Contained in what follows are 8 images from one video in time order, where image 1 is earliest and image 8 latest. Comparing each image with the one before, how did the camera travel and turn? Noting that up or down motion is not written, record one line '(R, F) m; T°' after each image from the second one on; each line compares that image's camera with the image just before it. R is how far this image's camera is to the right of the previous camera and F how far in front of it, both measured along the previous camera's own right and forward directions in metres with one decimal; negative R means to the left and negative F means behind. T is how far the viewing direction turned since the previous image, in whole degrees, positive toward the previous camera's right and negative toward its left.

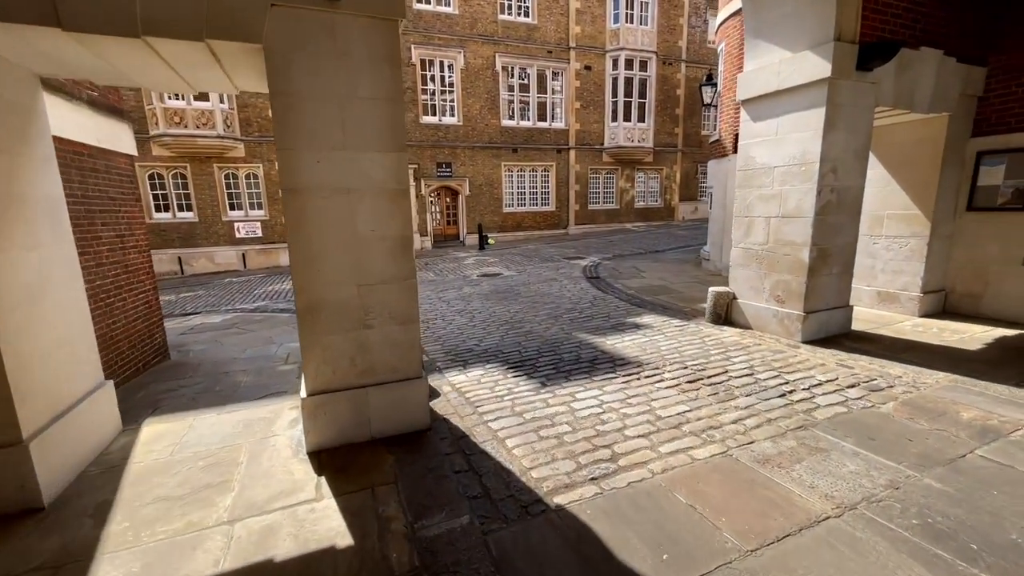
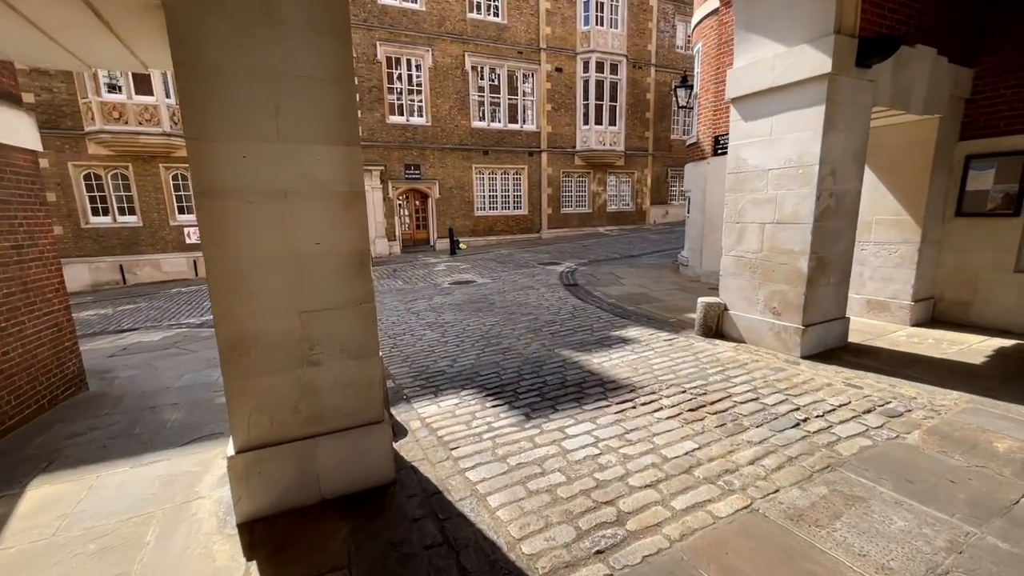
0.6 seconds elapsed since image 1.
(-0.1, +0.6) m; +4°
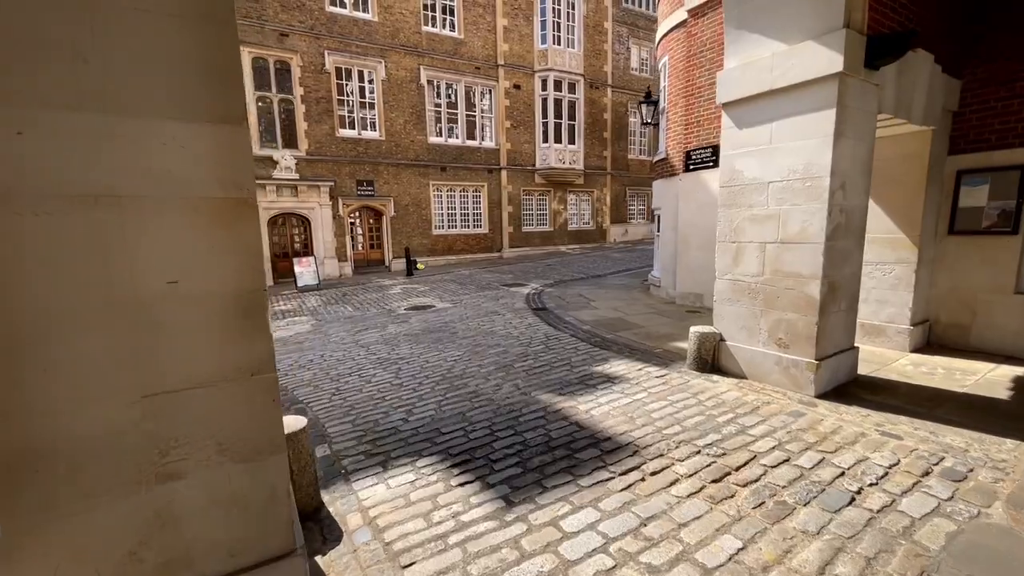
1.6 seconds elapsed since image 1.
(-0.1, +0.9) m; +5°
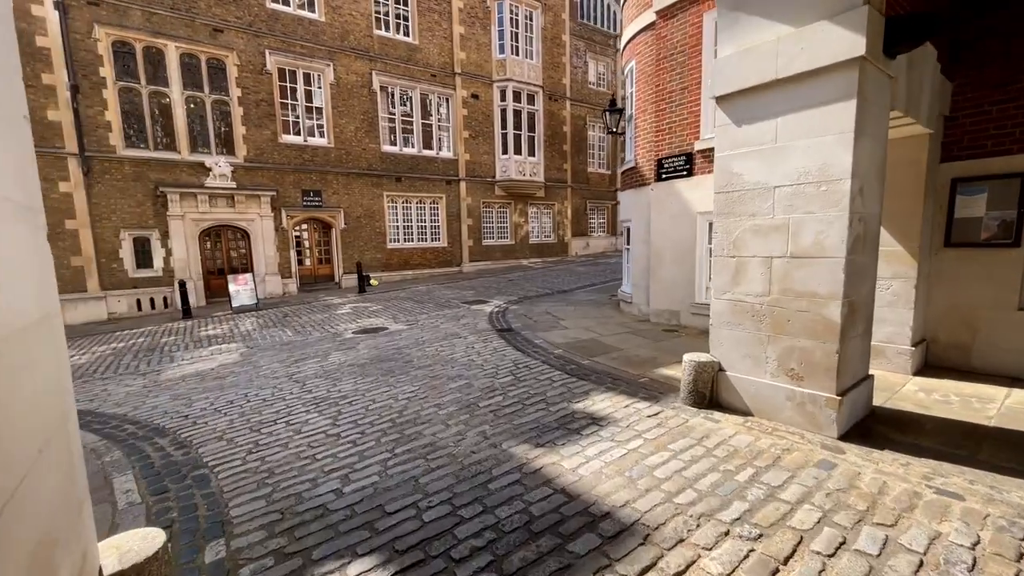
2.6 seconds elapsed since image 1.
(0.0, +0.9) m; +5°
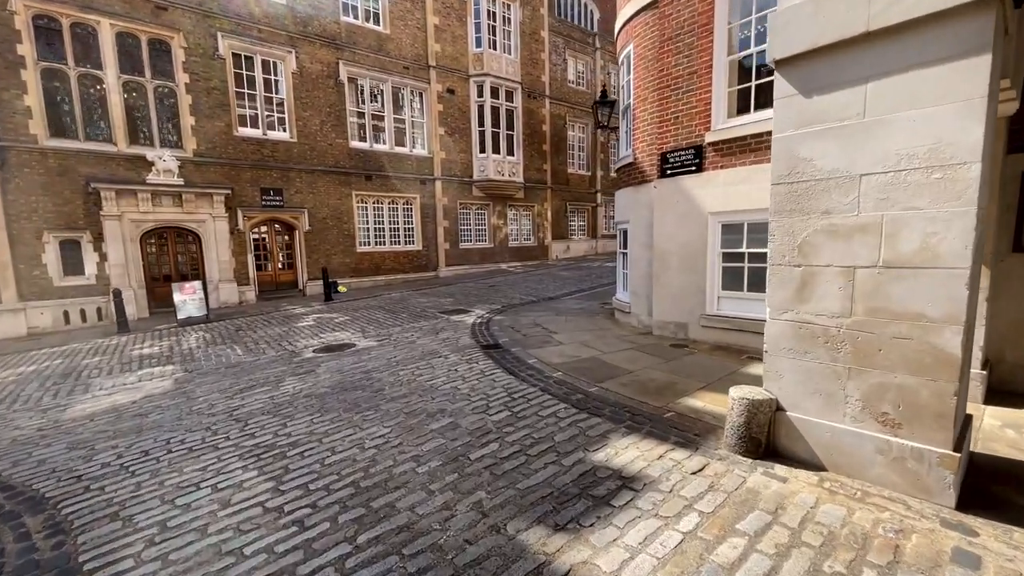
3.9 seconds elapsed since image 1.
(-0.2, +1.1) m; +3°
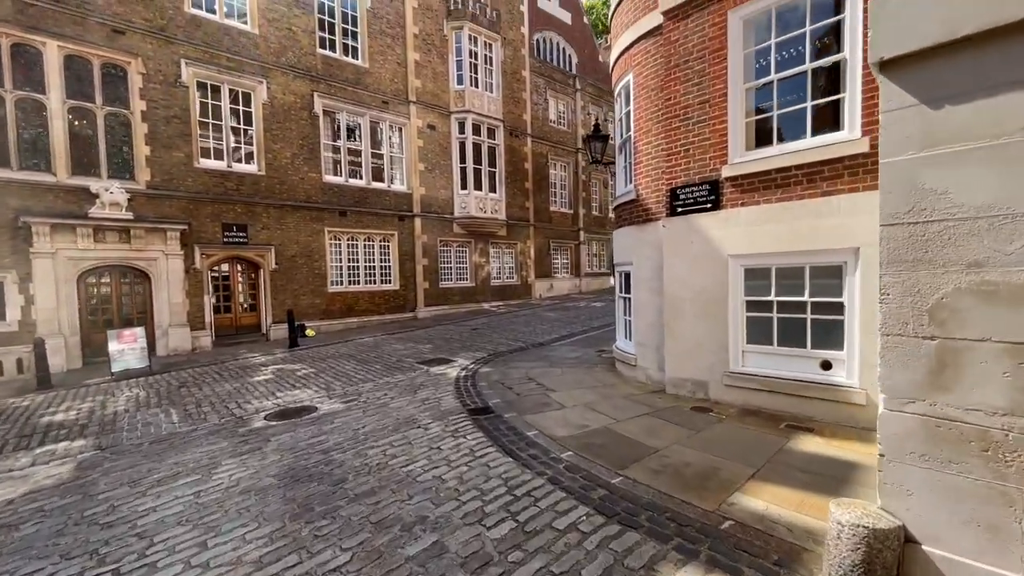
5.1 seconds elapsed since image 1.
(-0.2, +1.1) m; +3°
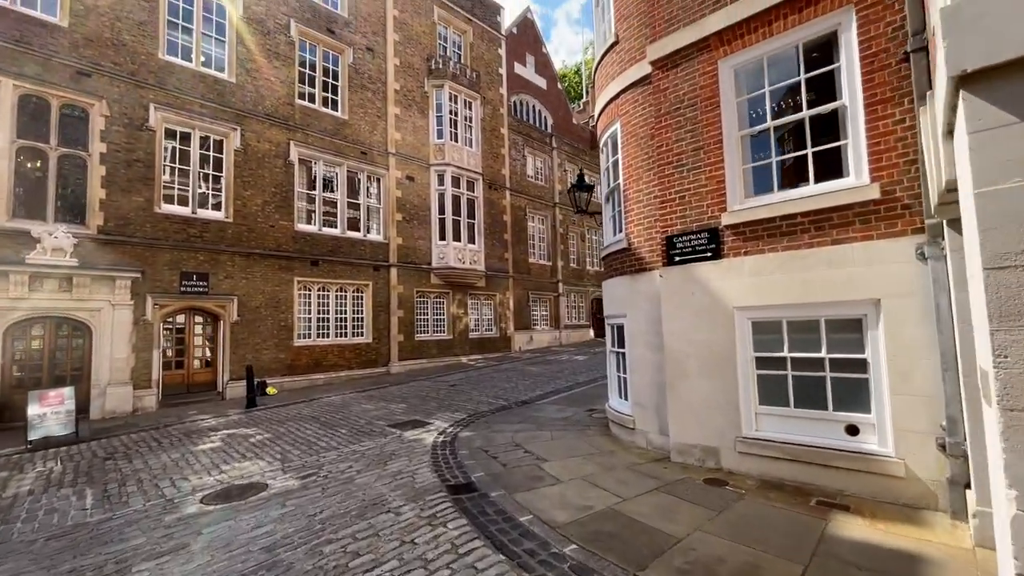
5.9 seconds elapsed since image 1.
(-0.2, +0.7) m; +3°
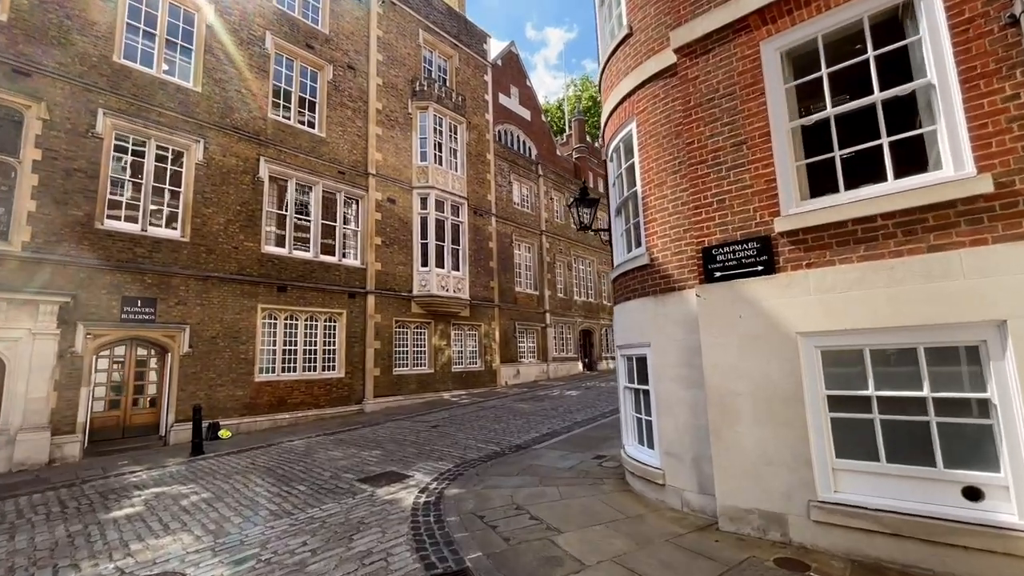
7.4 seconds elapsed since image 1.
(-0.3, +1.3) m; +3°
